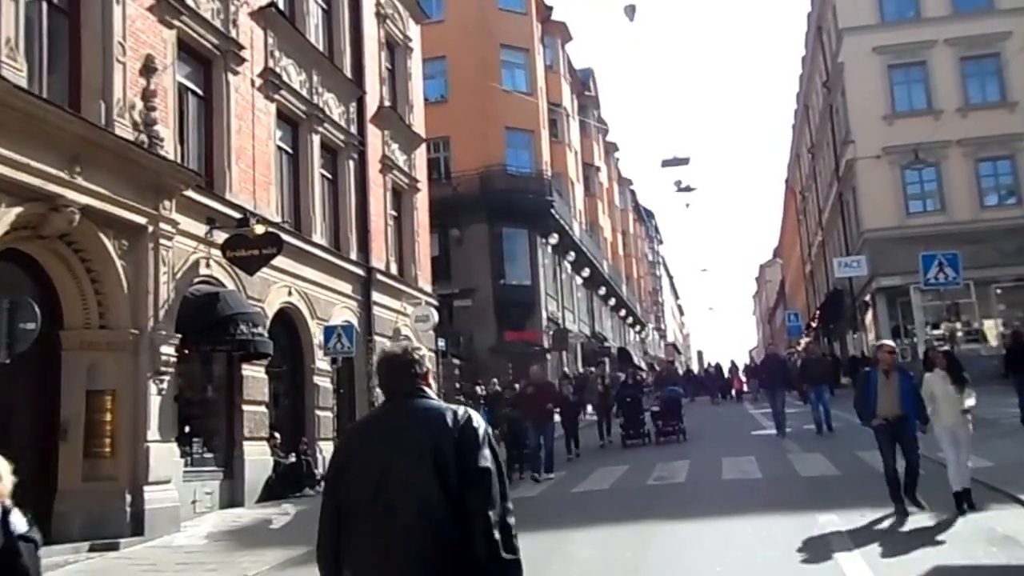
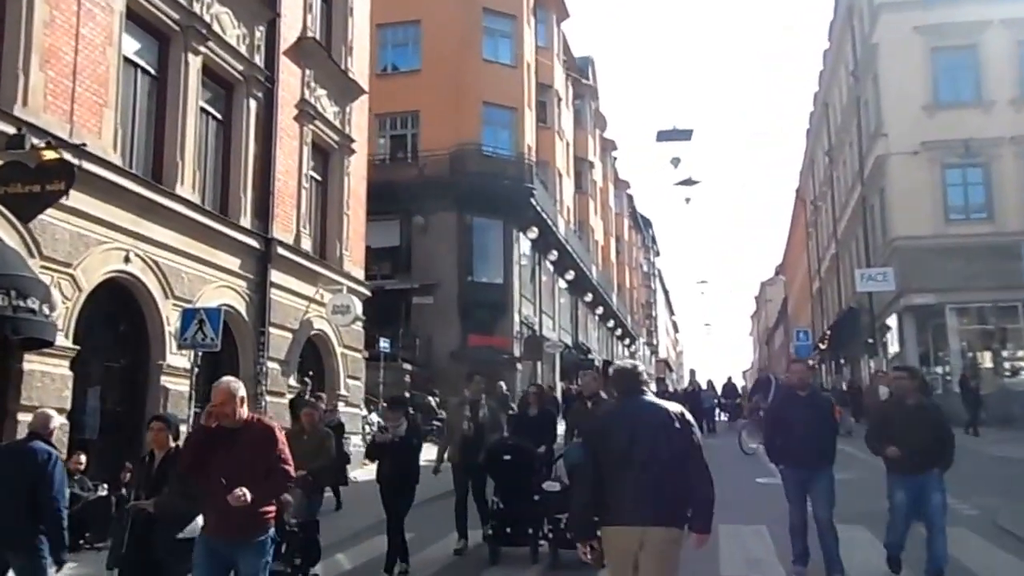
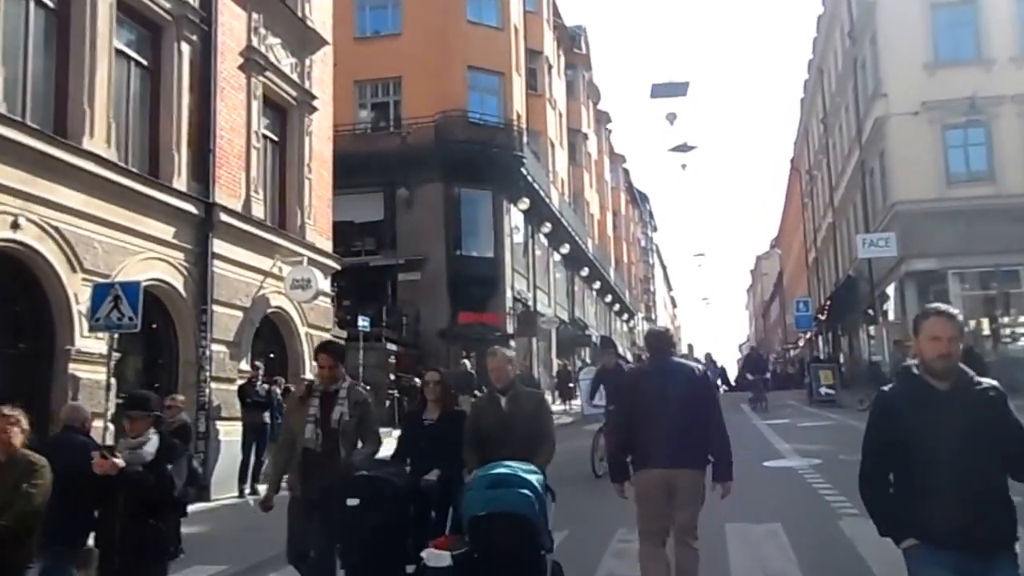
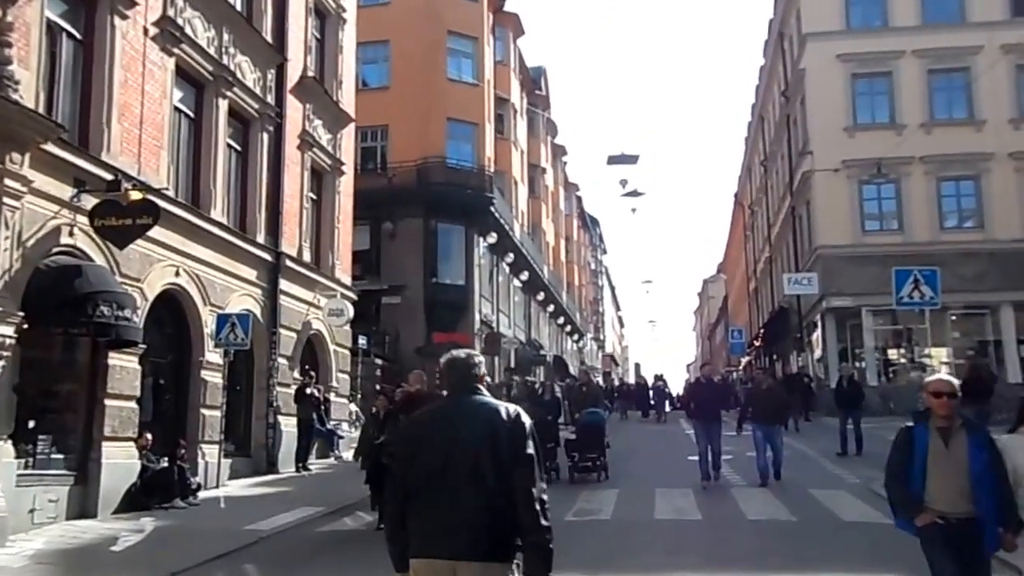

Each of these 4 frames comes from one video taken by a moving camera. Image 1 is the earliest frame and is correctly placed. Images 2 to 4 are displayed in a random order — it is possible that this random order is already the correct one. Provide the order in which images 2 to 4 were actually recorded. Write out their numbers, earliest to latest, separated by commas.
4, 2, 3
